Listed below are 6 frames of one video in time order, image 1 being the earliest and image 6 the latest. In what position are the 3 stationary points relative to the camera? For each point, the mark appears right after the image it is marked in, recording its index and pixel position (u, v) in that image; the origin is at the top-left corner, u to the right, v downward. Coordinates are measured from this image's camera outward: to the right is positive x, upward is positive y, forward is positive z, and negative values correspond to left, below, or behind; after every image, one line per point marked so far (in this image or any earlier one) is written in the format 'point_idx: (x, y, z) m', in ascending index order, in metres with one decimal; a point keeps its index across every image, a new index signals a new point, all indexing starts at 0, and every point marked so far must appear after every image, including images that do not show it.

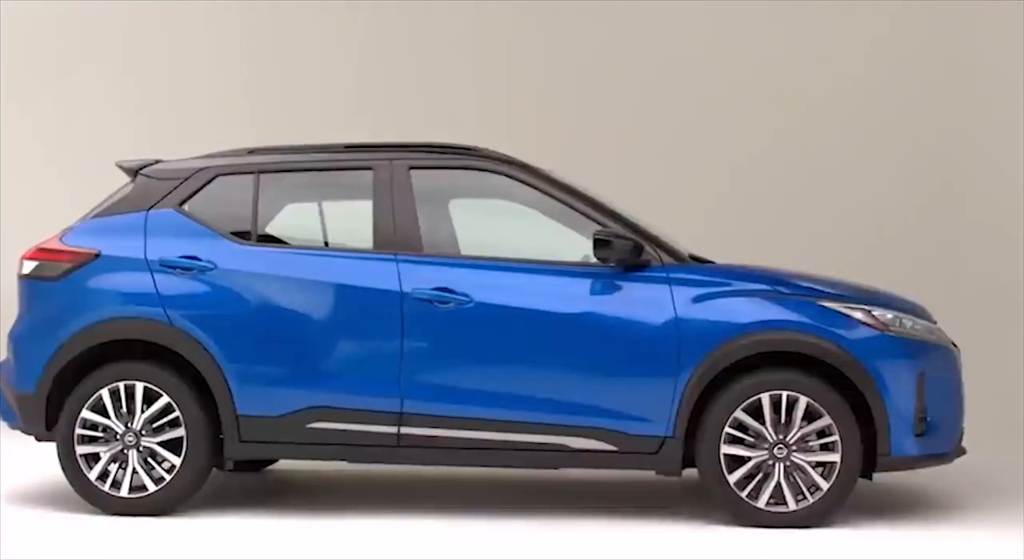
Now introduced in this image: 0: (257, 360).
0: (-1.1, -0.3, +4.9) m
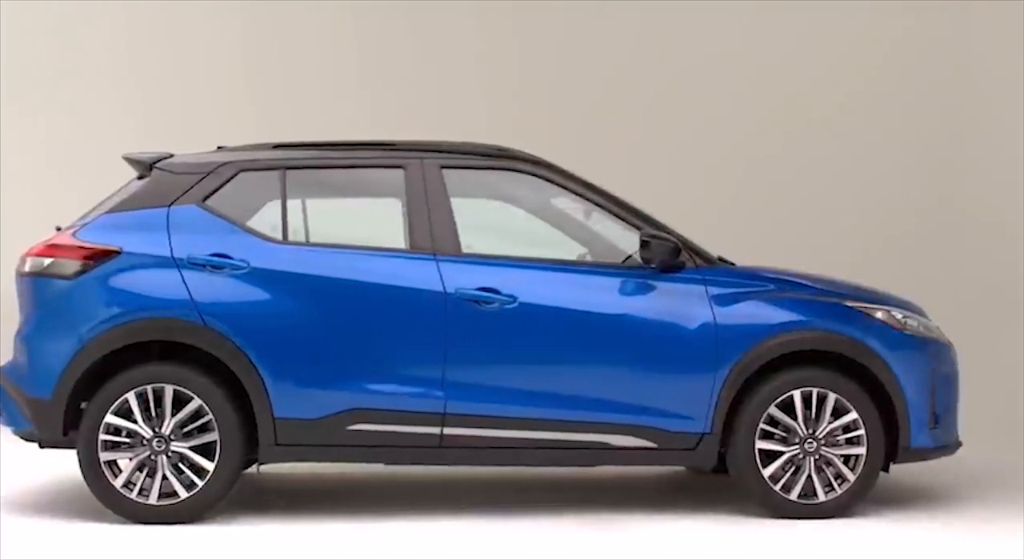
0: (-0.9, -0.3, +4.8) m
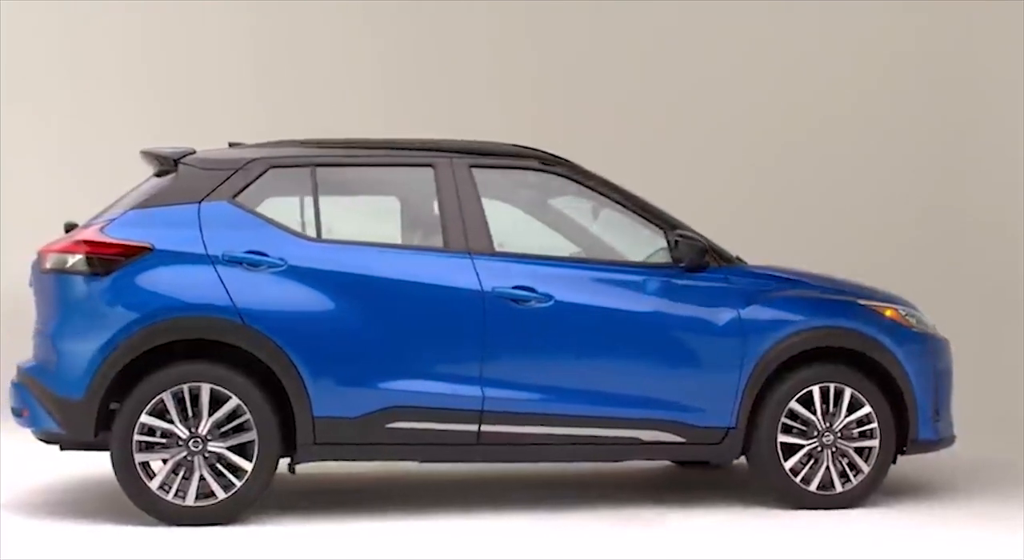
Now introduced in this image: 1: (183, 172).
0: (-0.7, -0.3, +4.8) m
1: (-1.4, +0.5, +5.0) m
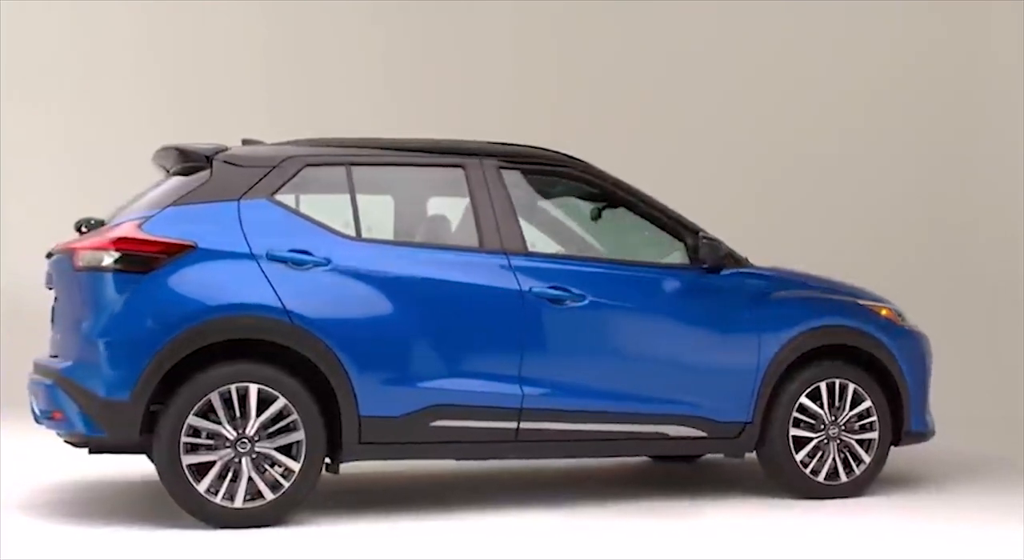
0: (-0.5, -0.3, +4.8) m
1: (-1.2, +0.5, +4.9) m
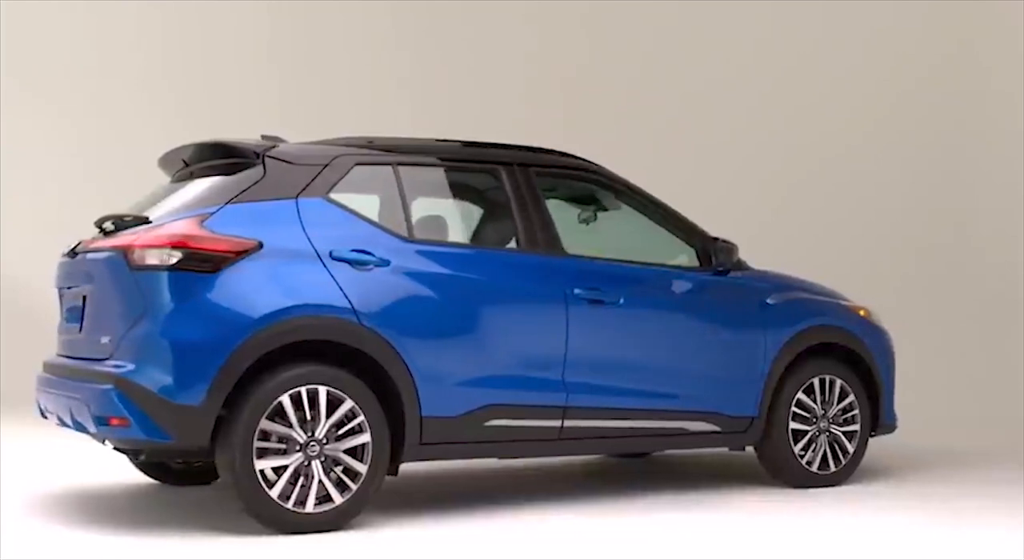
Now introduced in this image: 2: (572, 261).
0: (-0.3, -0.3, +4.8) m
1: (-1.0, +0.5, +4.8) m
2: (+0.3, +0.1, +5.2) m
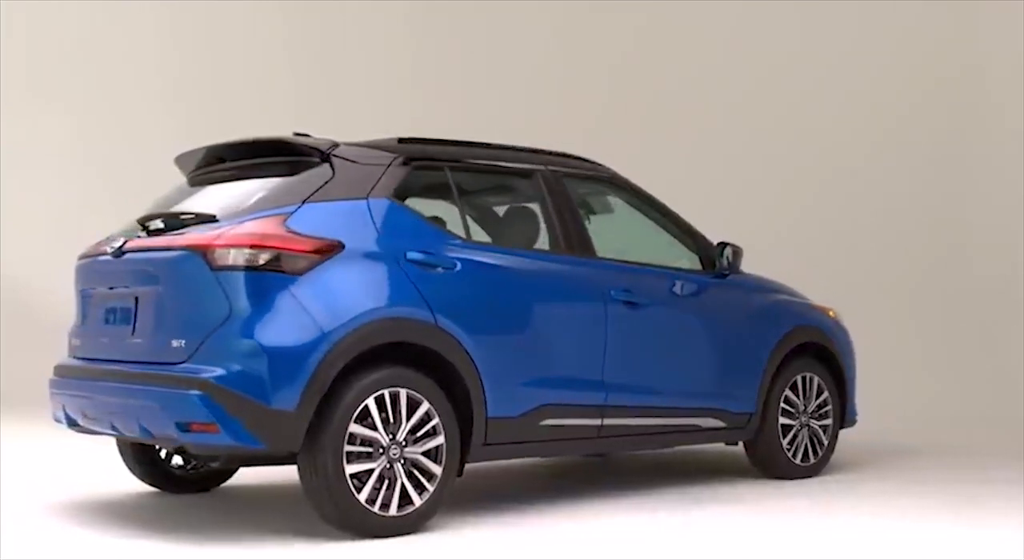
0: (-0.1, -0.3, +4.8) m
1: (-0.8, +0.5, +4.7) m
2: (+0.4, +0.1, +5.4) m
